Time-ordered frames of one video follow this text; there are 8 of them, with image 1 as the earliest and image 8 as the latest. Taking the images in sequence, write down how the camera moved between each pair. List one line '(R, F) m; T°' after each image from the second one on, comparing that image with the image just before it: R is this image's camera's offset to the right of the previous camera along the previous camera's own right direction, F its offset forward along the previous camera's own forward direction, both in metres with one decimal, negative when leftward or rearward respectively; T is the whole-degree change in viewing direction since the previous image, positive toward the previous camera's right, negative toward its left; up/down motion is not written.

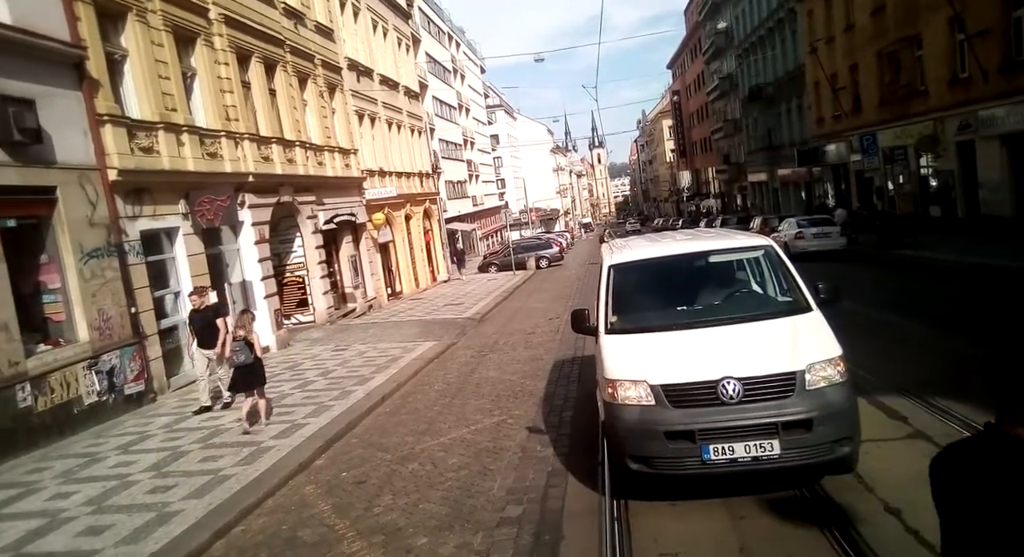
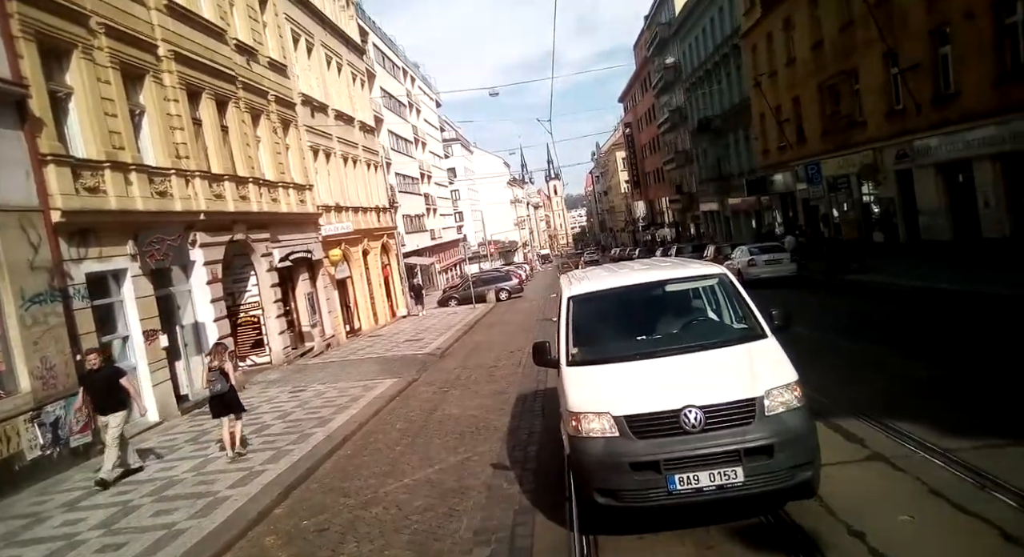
(0.0, 0.0) m; +4°
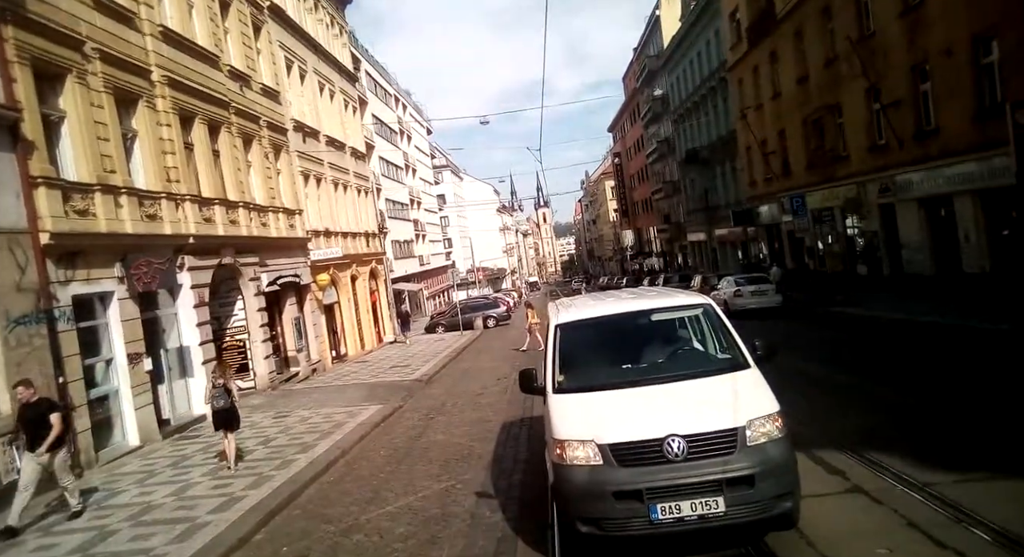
(0.0, -0.1) m; +1°
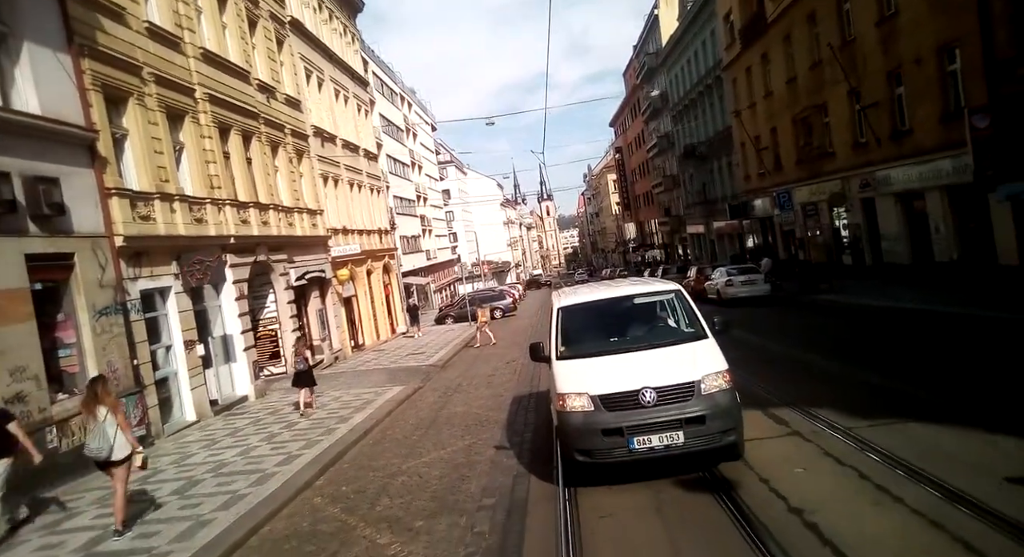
(-0.1, -1.7) m; 0°
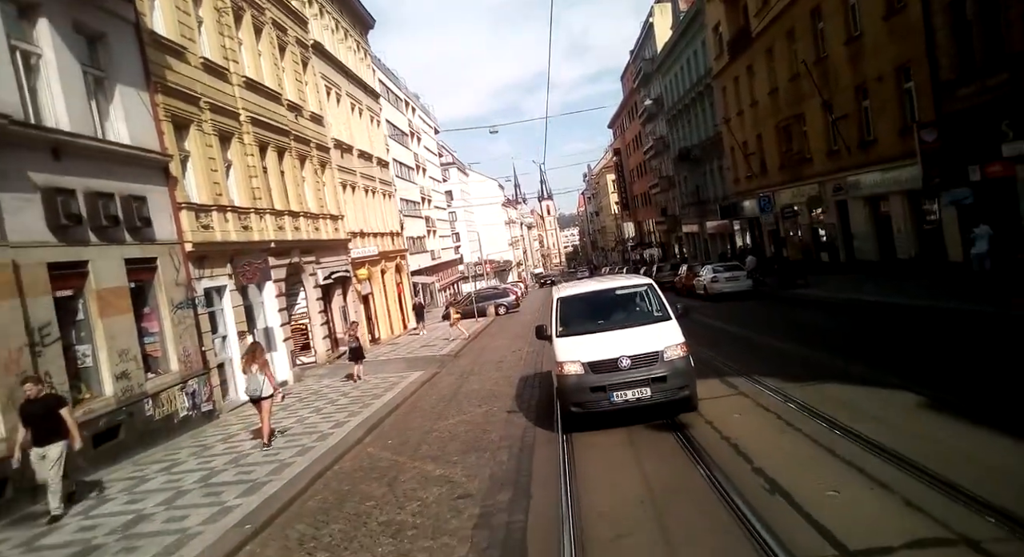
(-0.1, -2.3) m; 0°
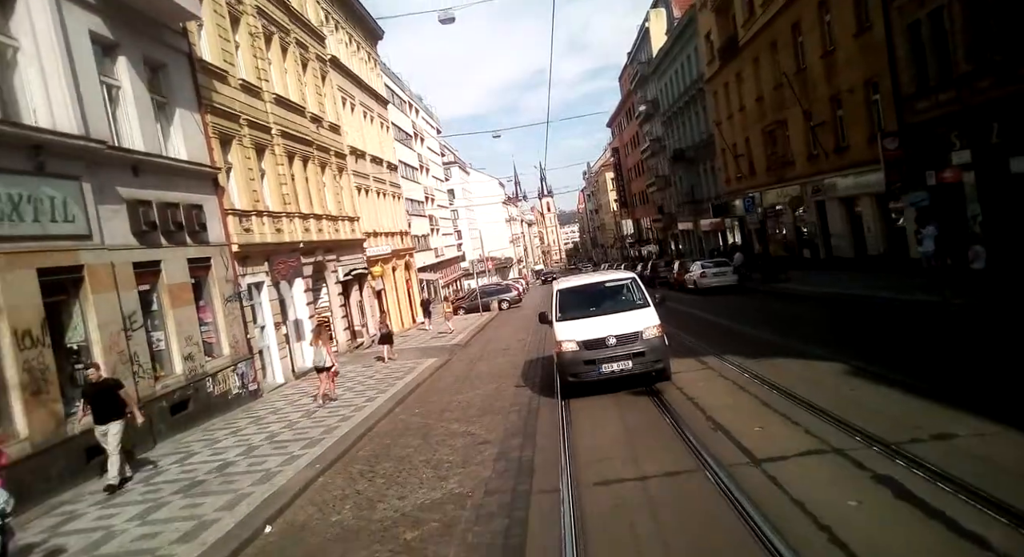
(-0.1, -2.1) m; 0°
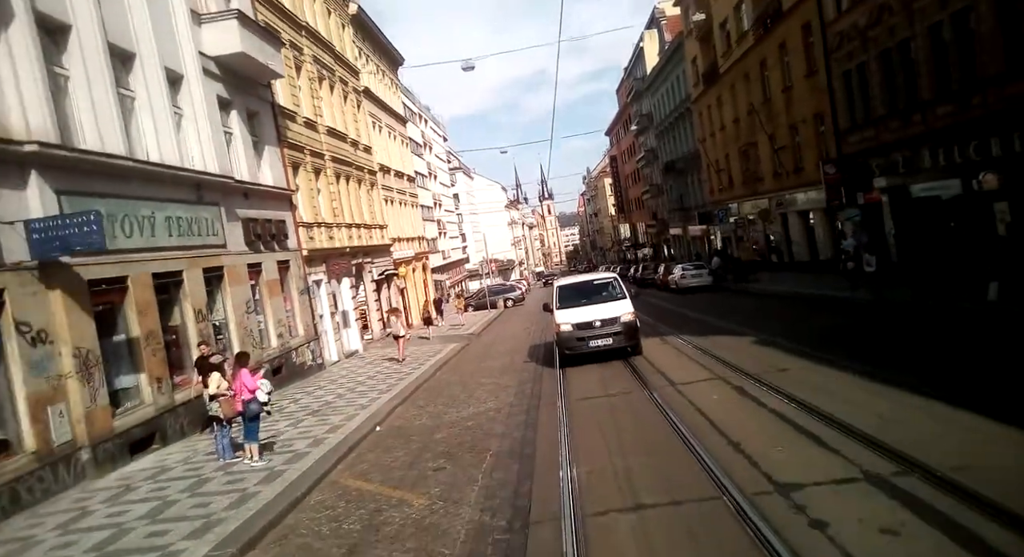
(-0.3, -4.6) m; 0°
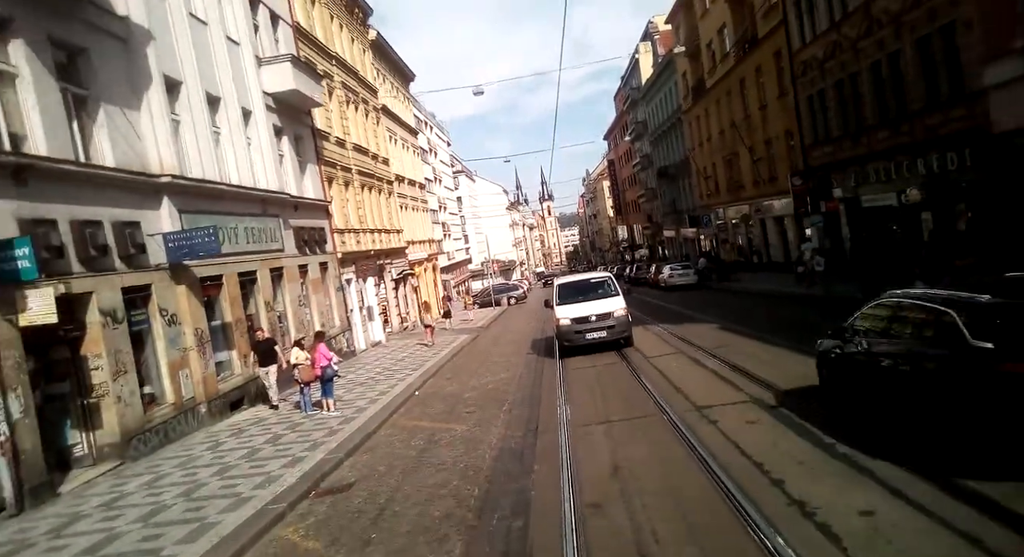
(-0.2, -3.4) m; 0°
